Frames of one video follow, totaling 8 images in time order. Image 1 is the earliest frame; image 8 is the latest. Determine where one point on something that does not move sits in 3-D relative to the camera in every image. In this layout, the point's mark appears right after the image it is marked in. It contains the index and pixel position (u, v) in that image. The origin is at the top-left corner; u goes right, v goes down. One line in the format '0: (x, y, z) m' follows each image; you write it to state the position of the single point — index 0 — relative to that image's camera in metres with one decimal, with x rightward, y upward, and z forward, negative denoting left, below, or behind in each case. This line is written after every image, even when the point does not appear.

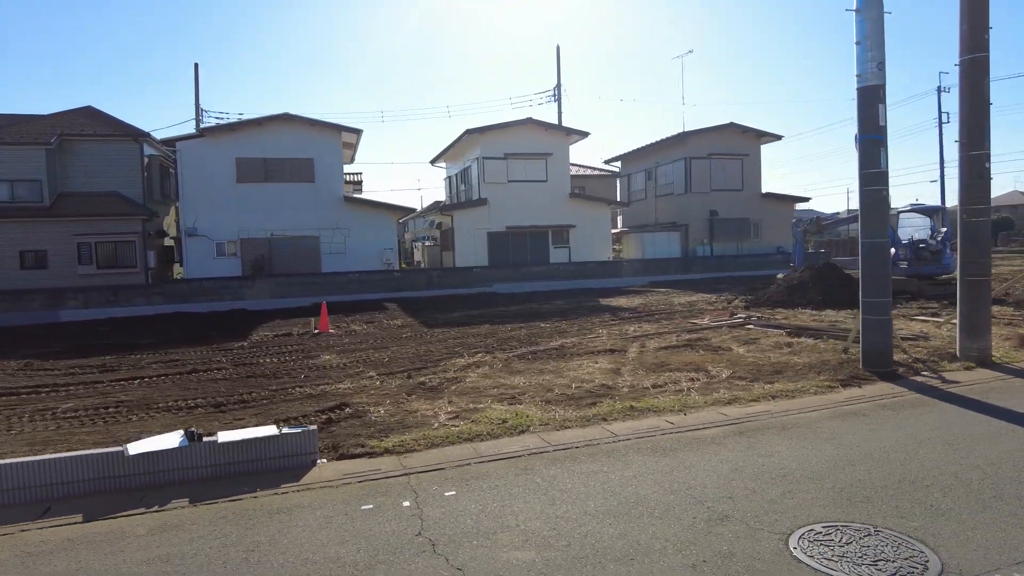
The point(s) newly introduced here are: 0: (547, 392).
0: (+0.4, -1.2, +7.4) m
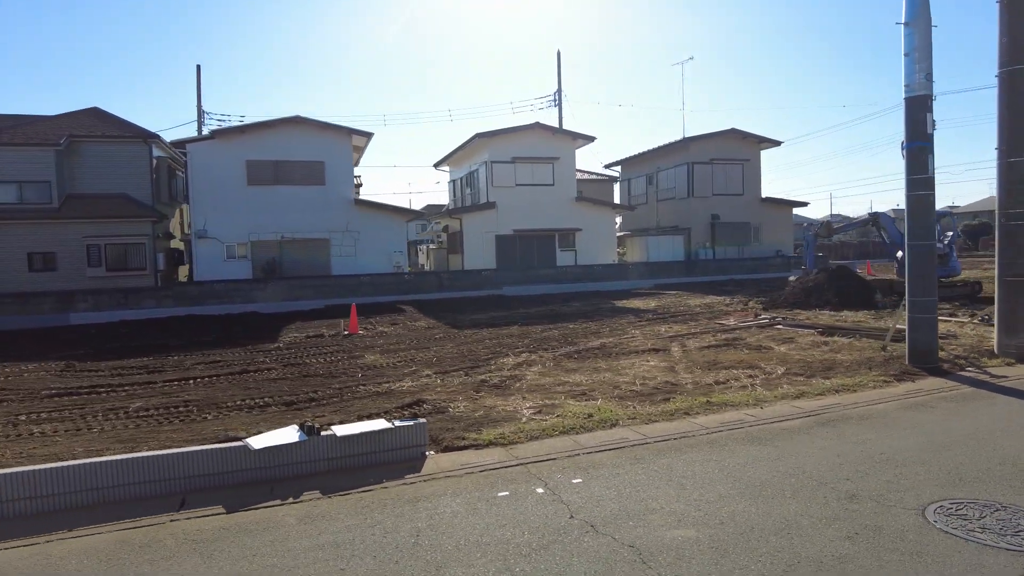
0: (+1.2, -1.2, +7.7) m
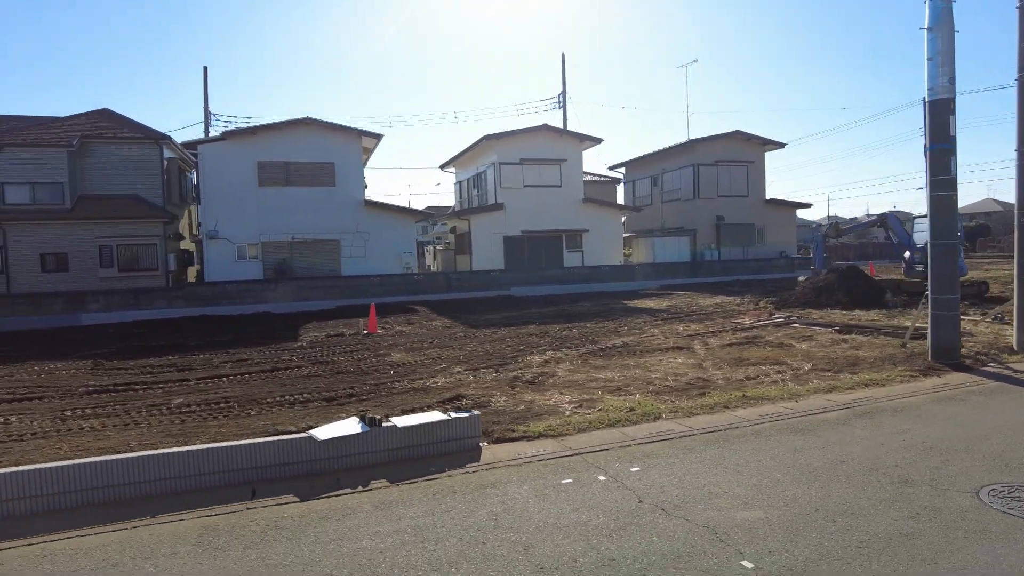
0: (+1.7, -1.2, +7.8) m
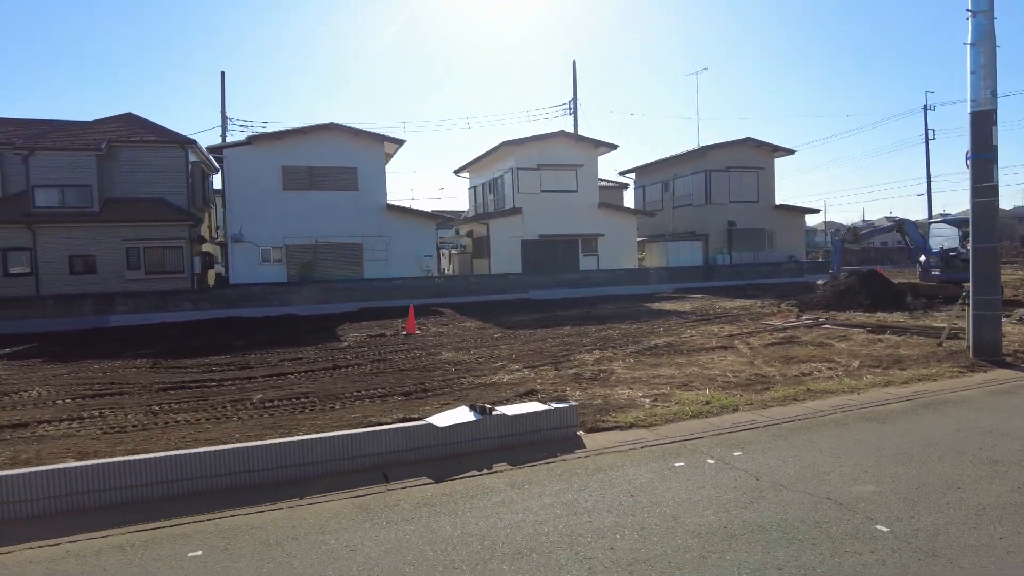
0: (+2.6, -1.2, +8.3) m
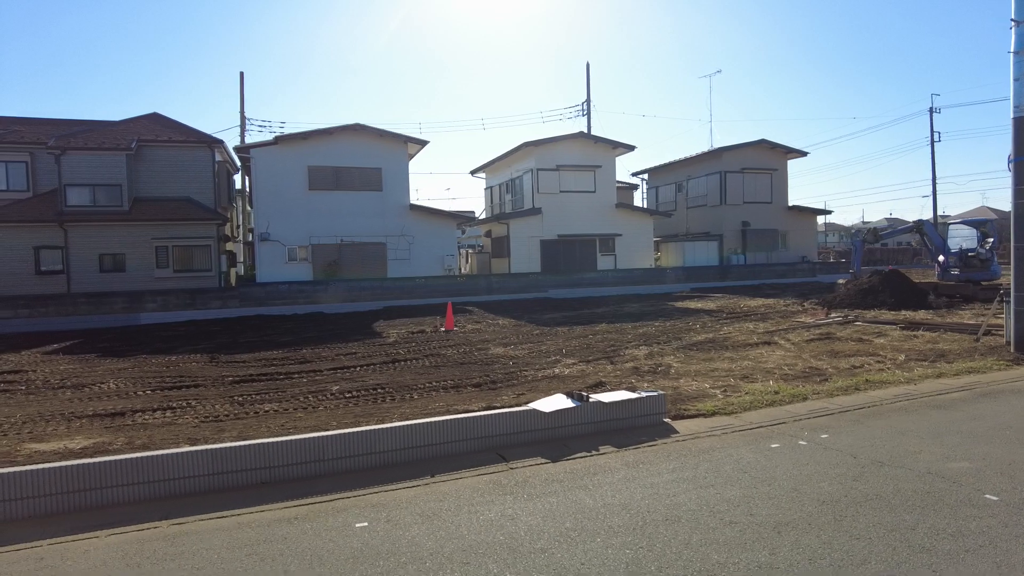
0: (+3.5, -1.2, +8.7) m
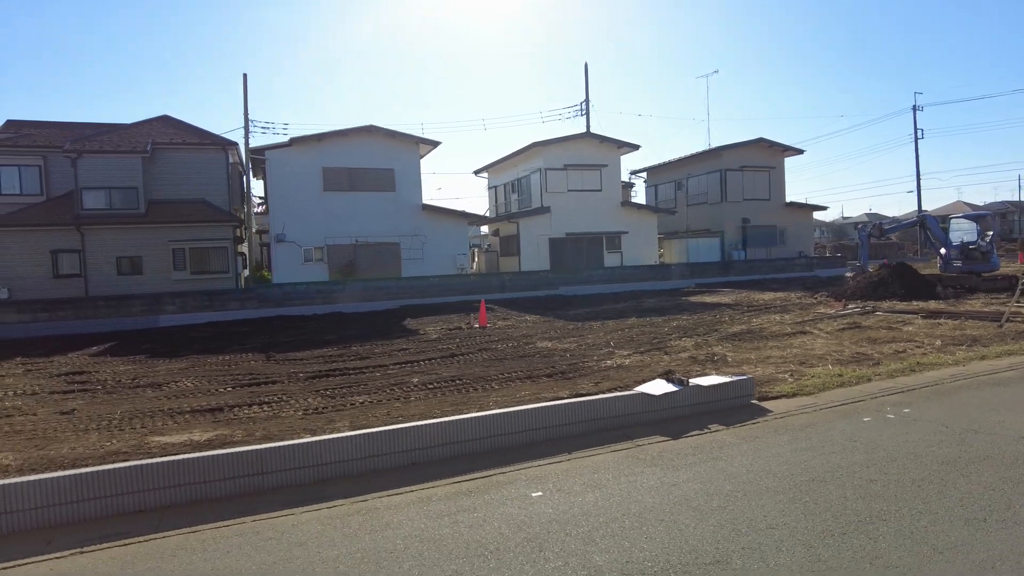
0: (+4.5, -1.1, +9.3) m
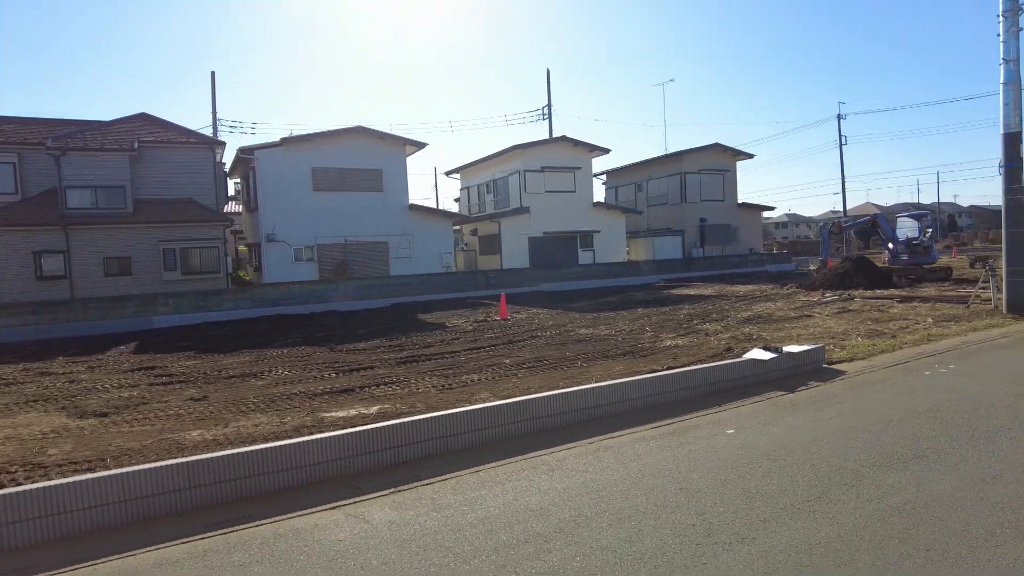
0: (+5.9, -0.8, +11.1) m
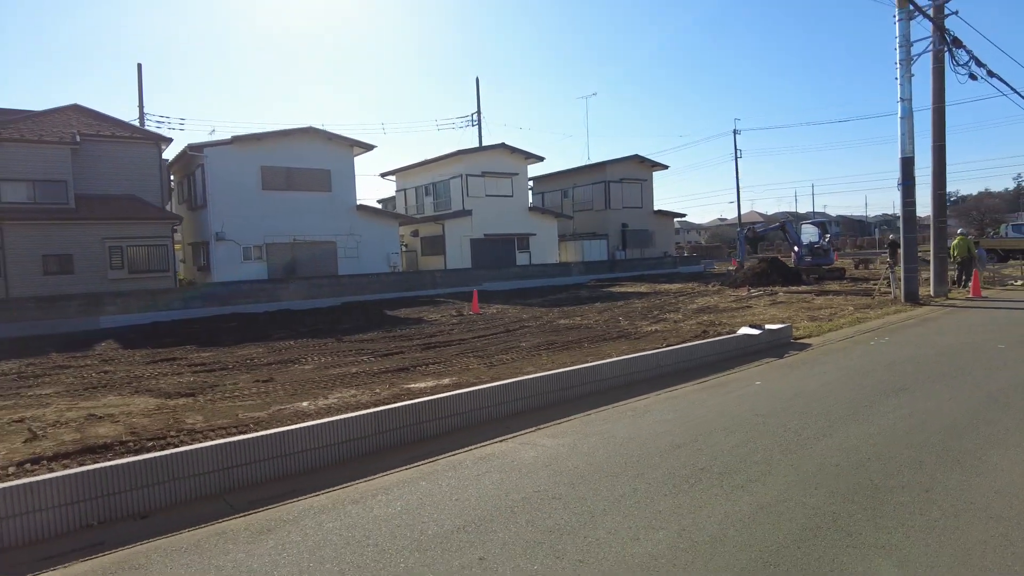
0: (+6.0, -0.7, +13.6) m
